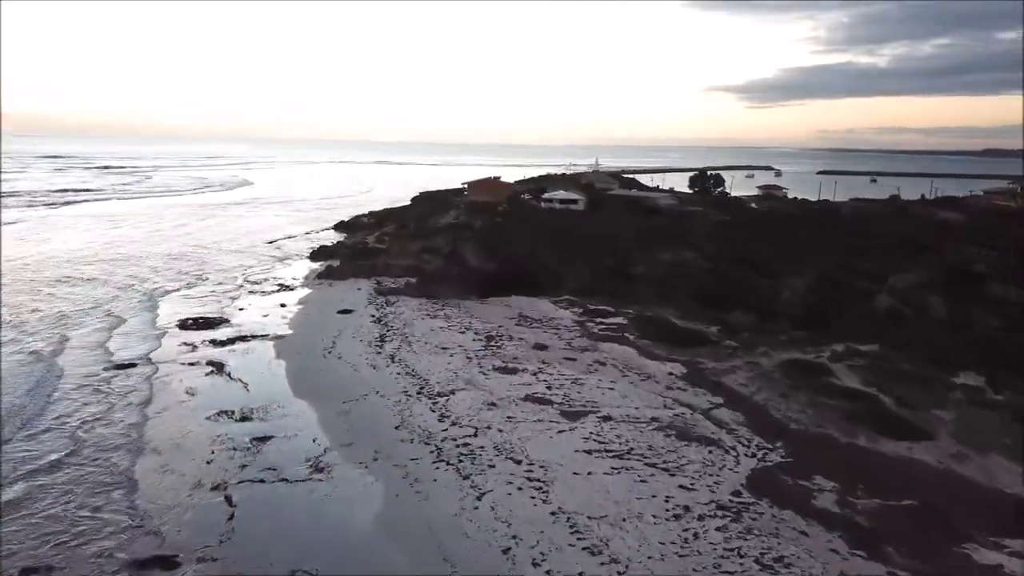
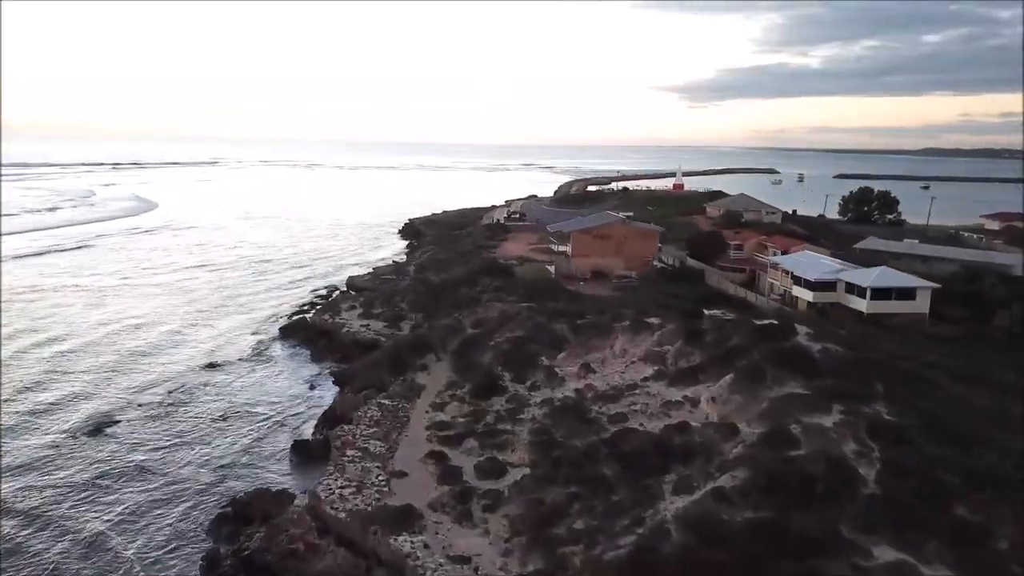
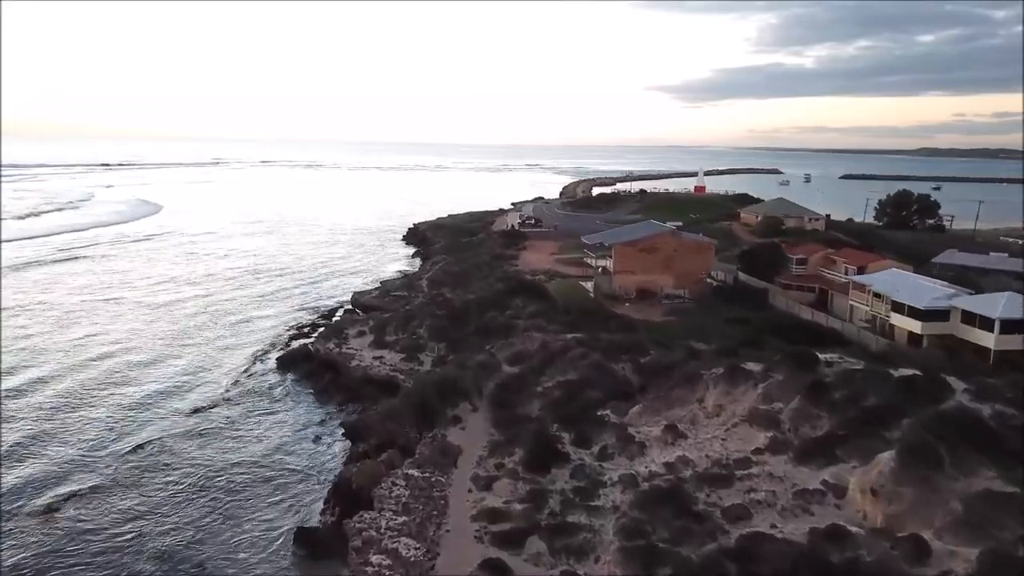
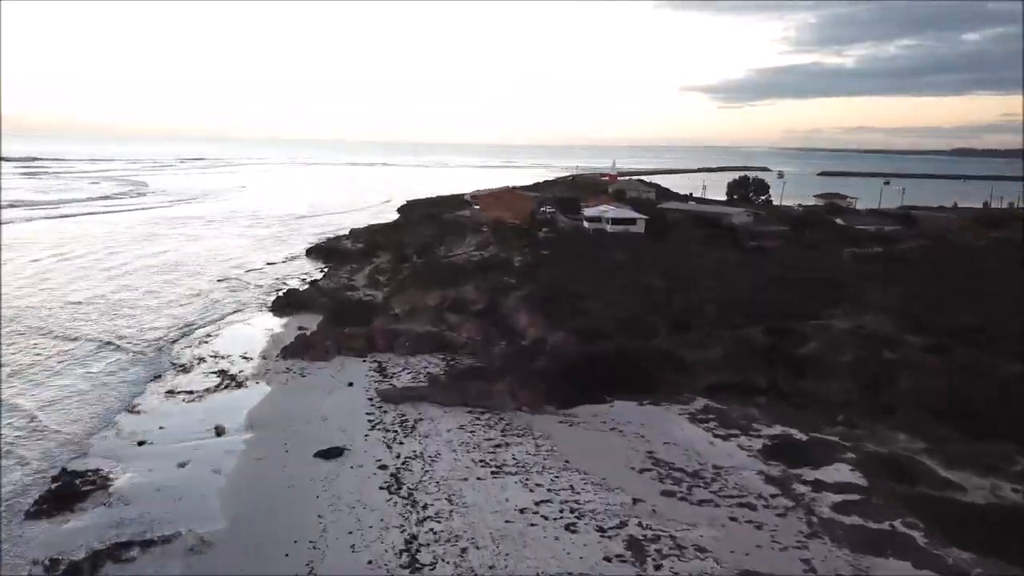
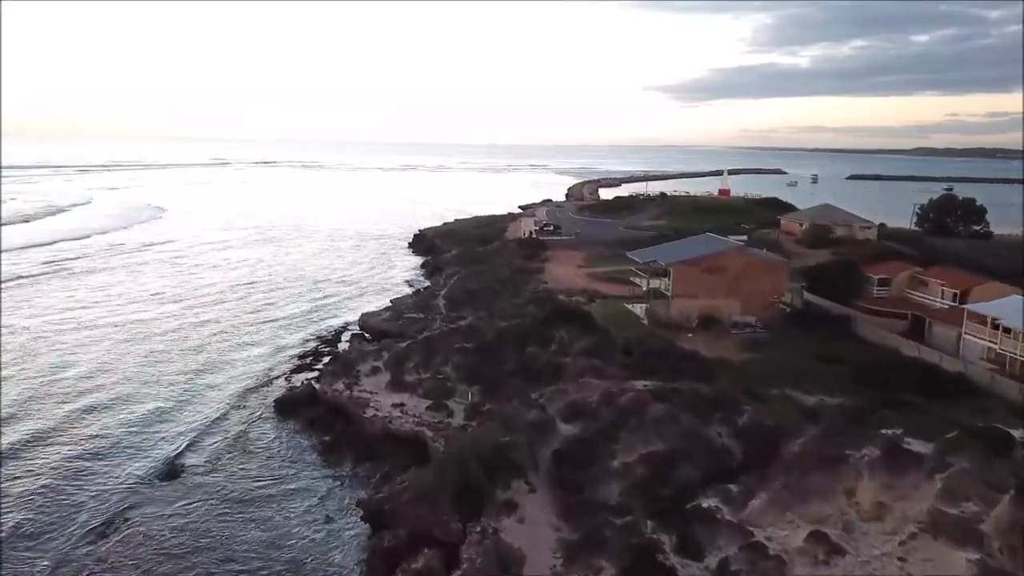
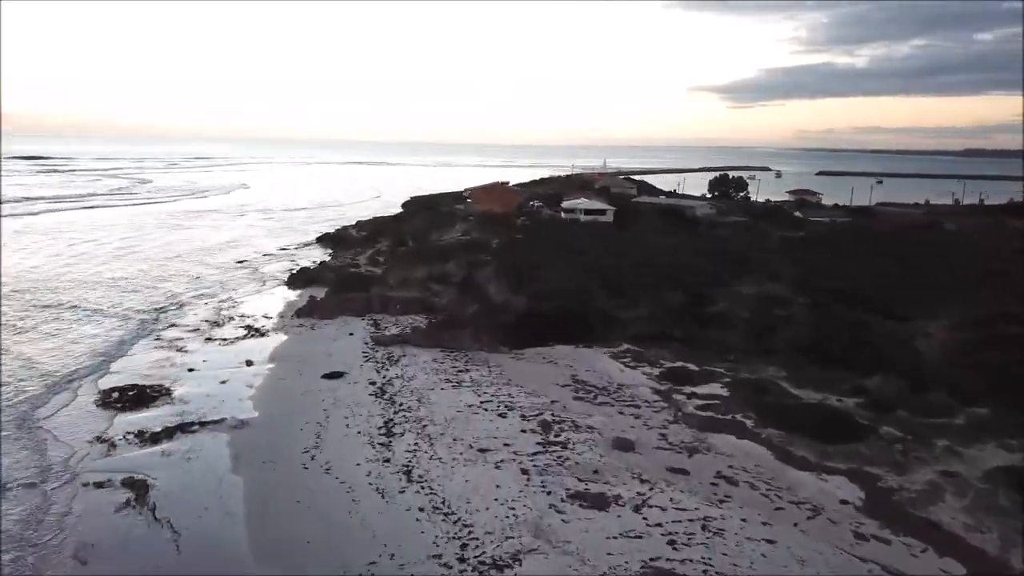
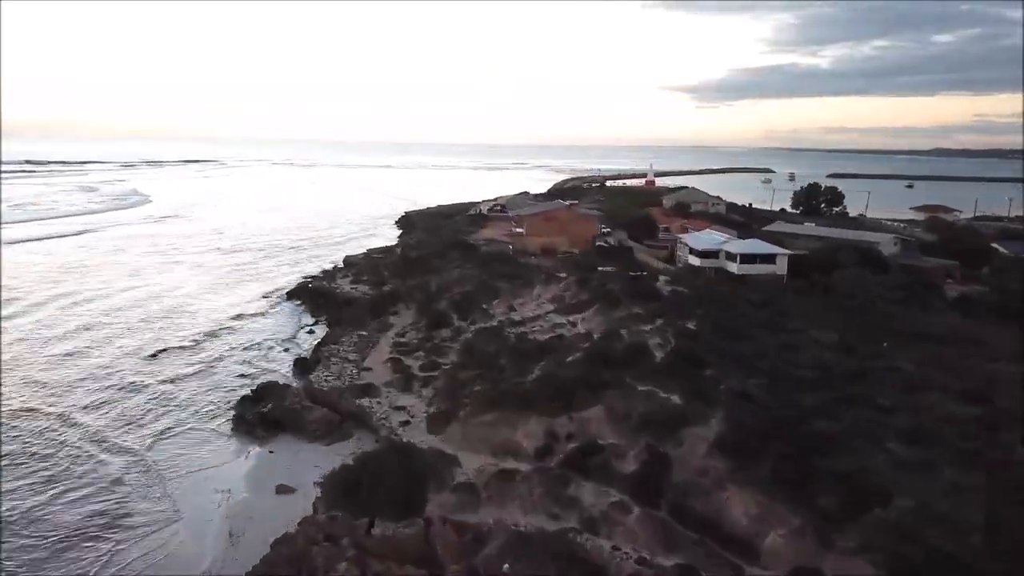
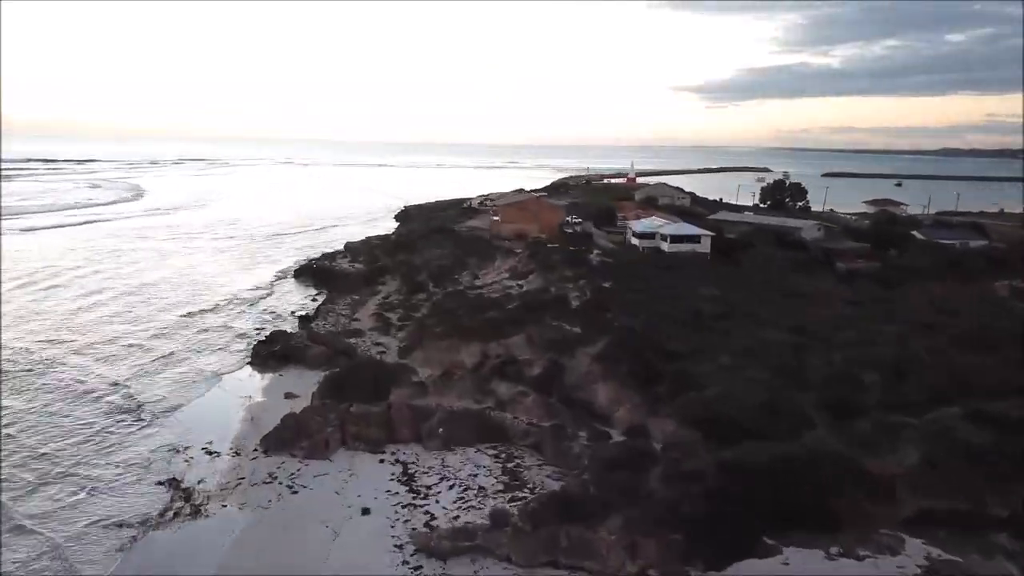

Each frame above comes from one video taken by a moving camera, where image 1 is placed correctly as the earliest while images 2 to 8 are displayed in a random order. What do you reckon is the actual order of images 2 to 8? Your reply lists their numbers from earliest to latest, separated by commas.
6, 4, 8, 7, 2, 3, 5
